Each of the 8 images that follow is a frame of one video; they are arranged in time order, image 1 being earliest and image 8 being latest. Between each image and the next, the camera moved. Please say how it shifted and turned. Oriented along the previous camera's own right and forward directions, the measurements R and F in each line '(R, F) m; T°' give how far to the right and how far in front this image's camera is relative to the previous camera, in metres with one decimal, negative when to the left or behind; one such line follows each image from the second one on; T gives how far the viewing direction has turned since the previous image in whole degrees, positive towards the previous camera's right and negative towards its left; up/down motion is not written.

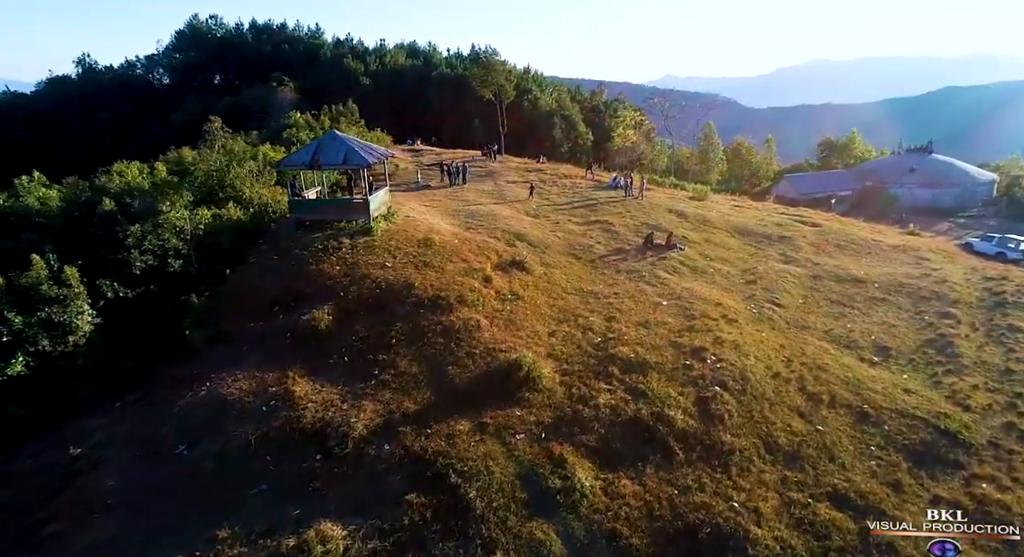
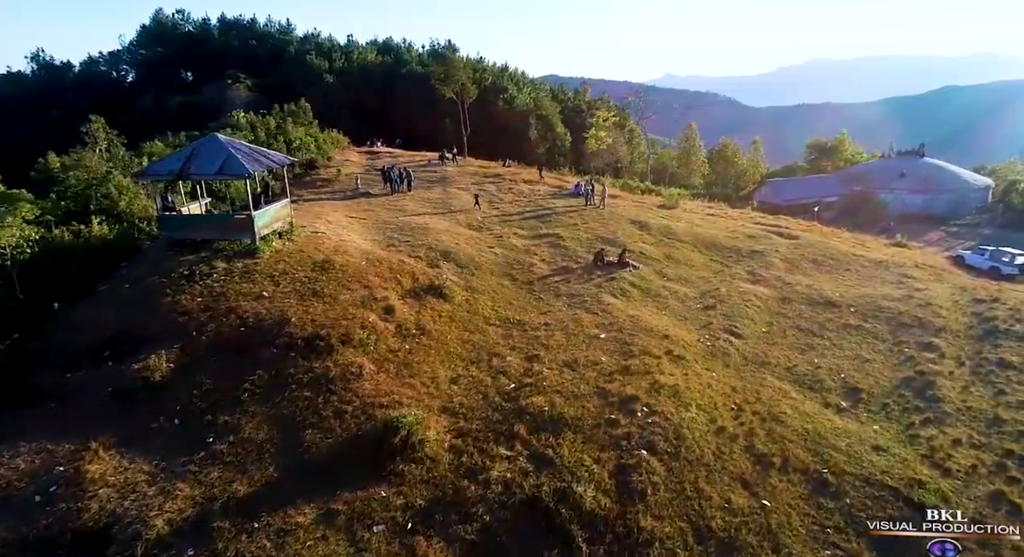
(+2.3, +2.7) m; +1°
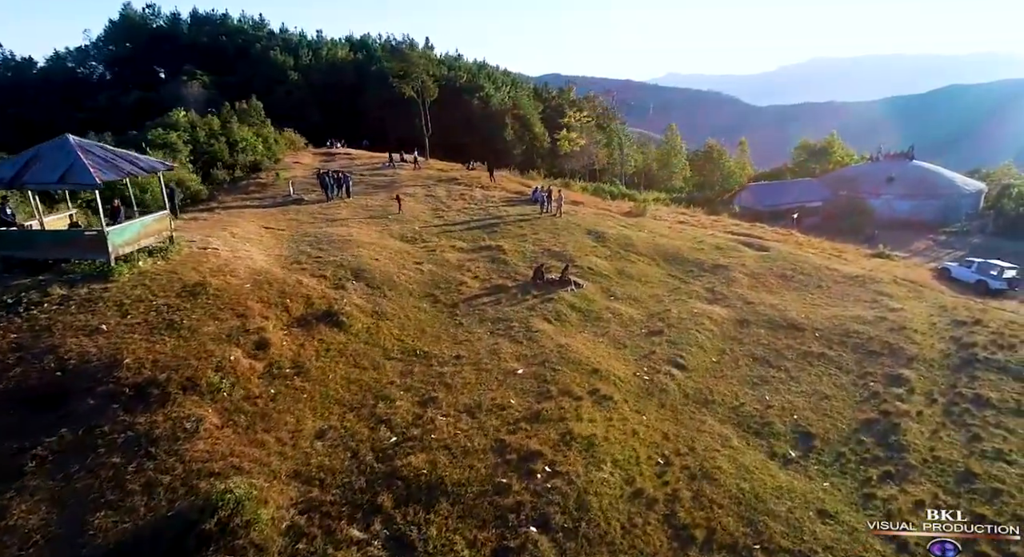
(+2.3, +2.3) m; +1°
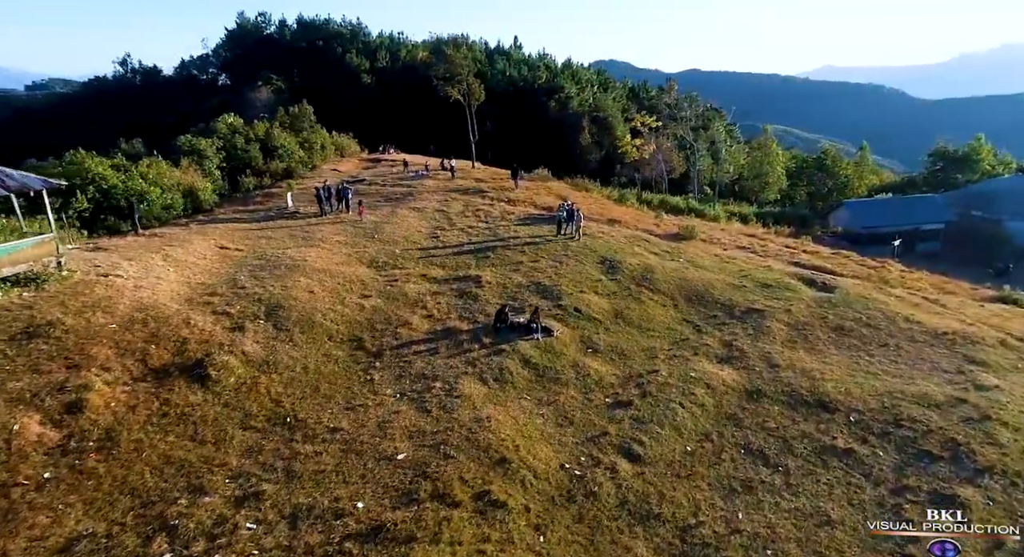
(+4.3, +3.7) m; -10°
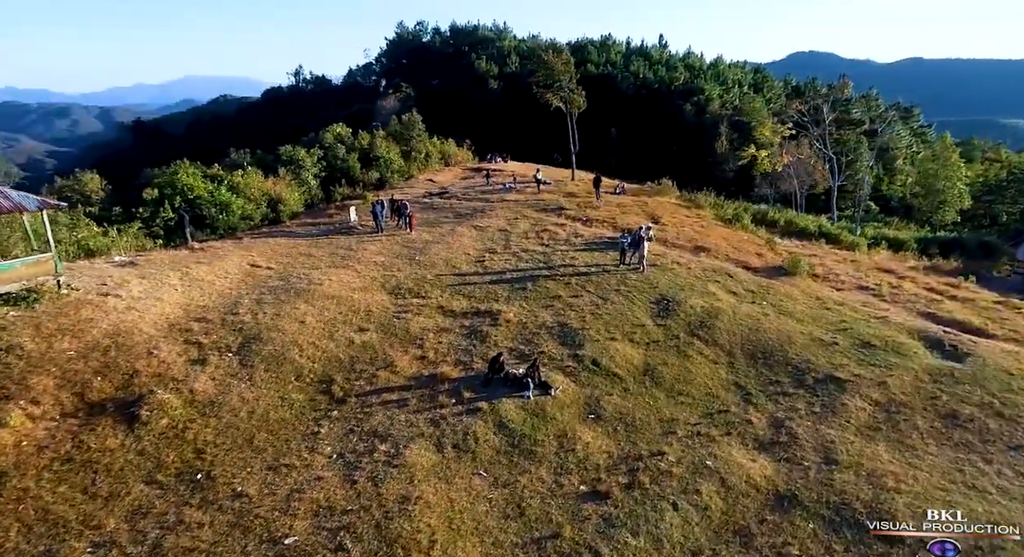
(+3.8, +2.7) m; -14°
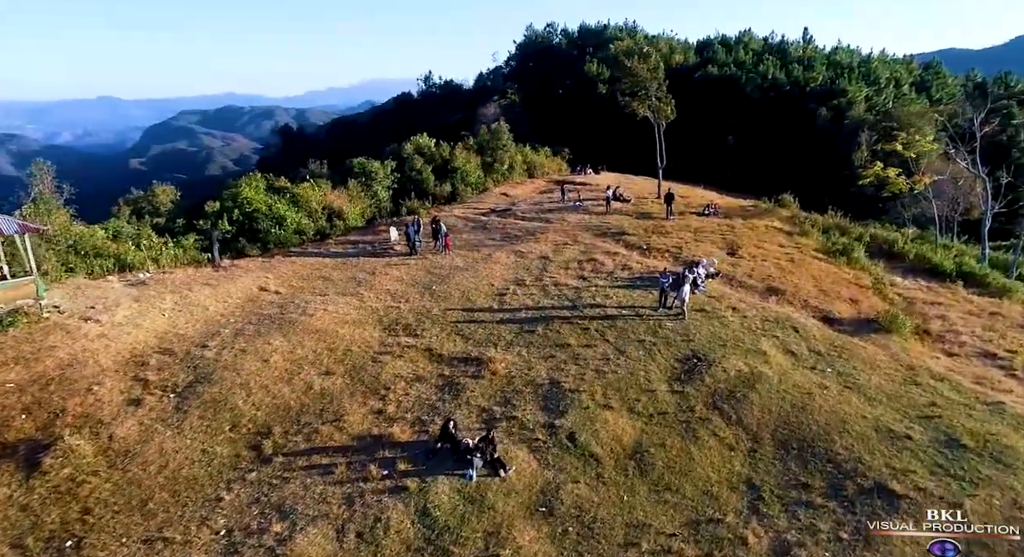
(+3.9, +2.7) m; -12°
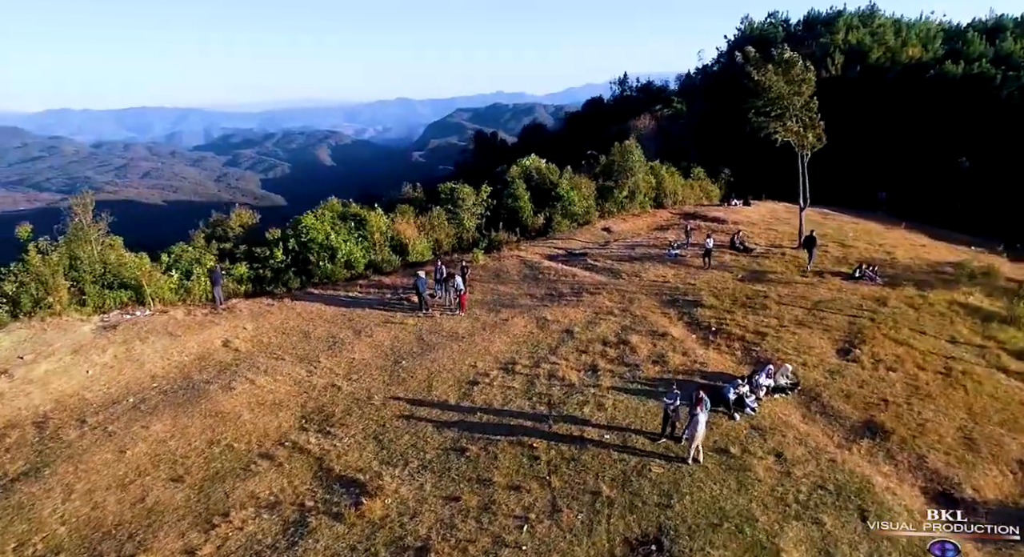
(+6.6, +5.8) m; -19°
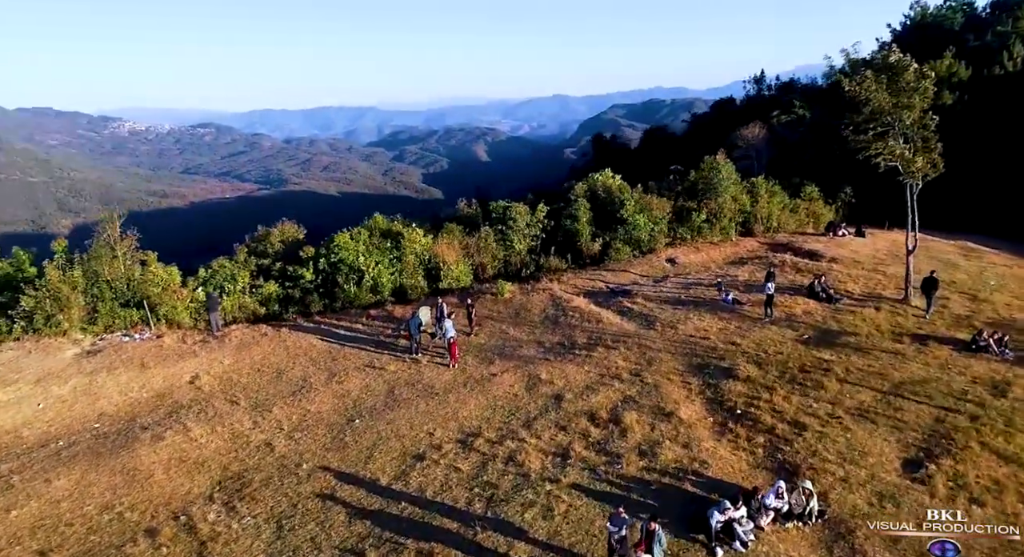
(+4.3, +3.4) m; -12°
